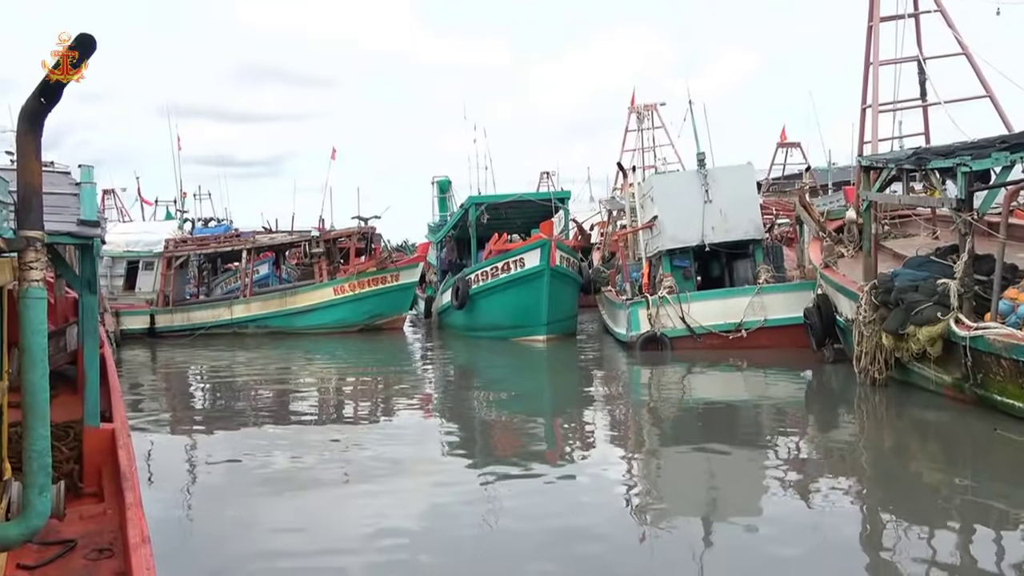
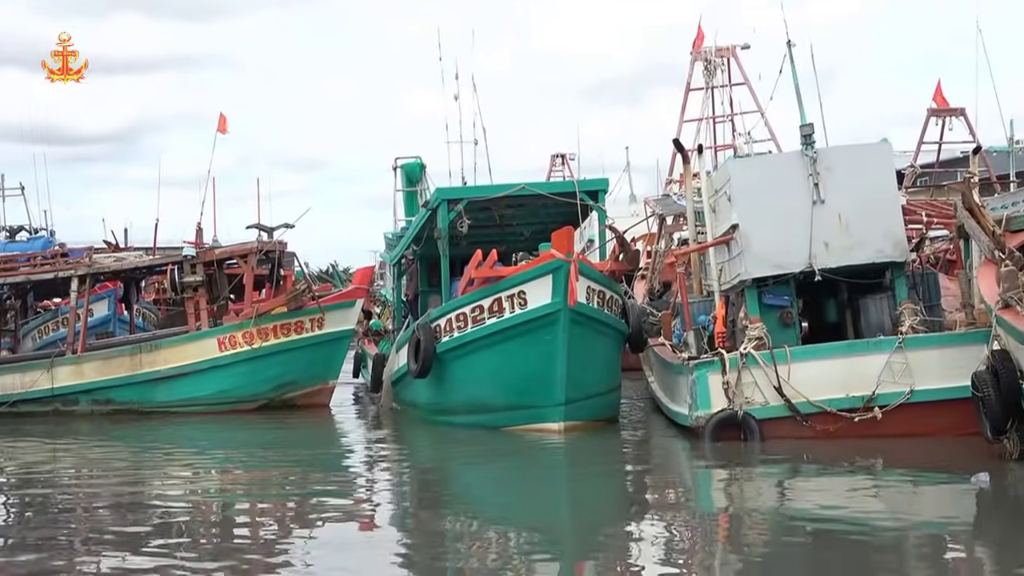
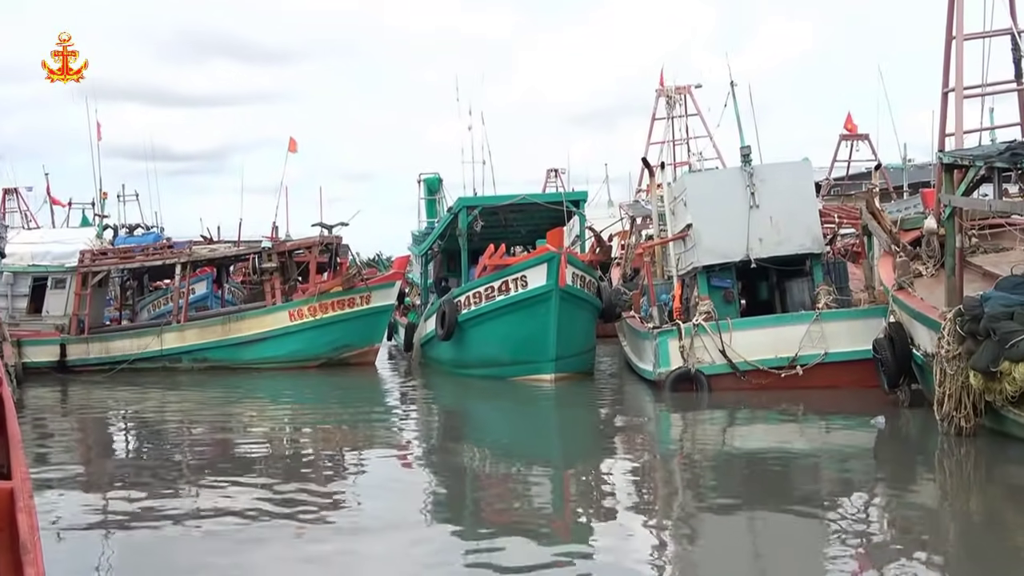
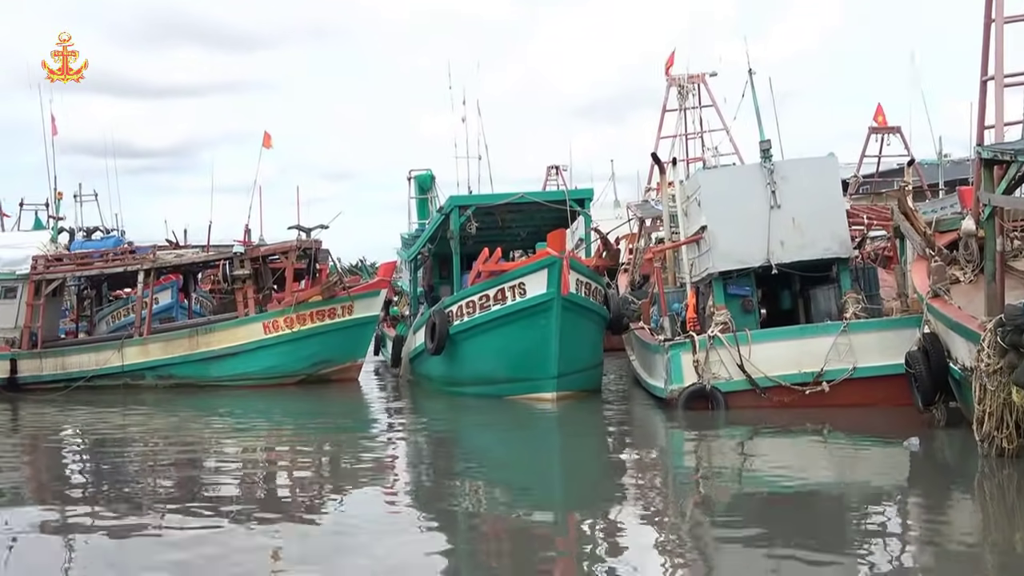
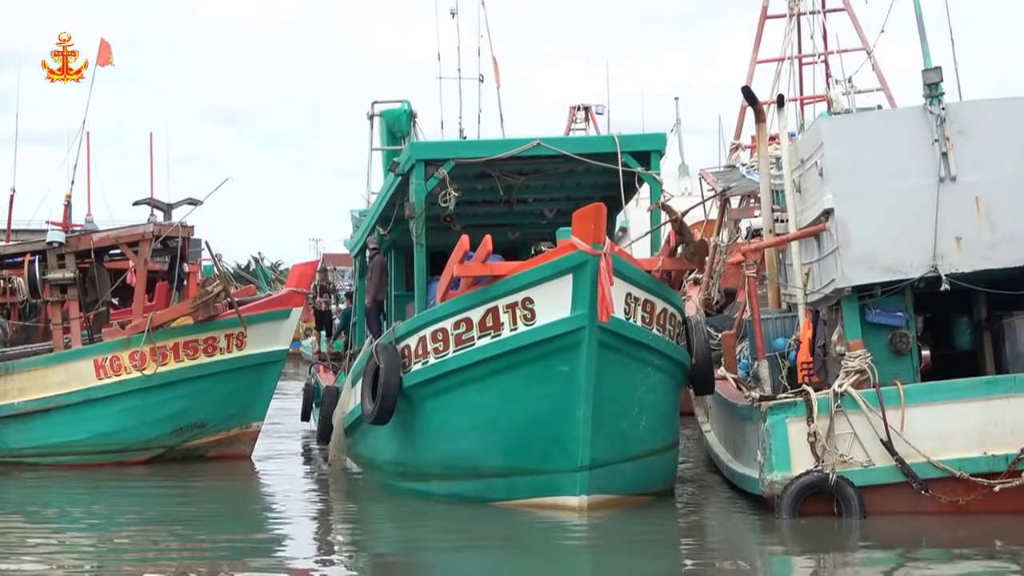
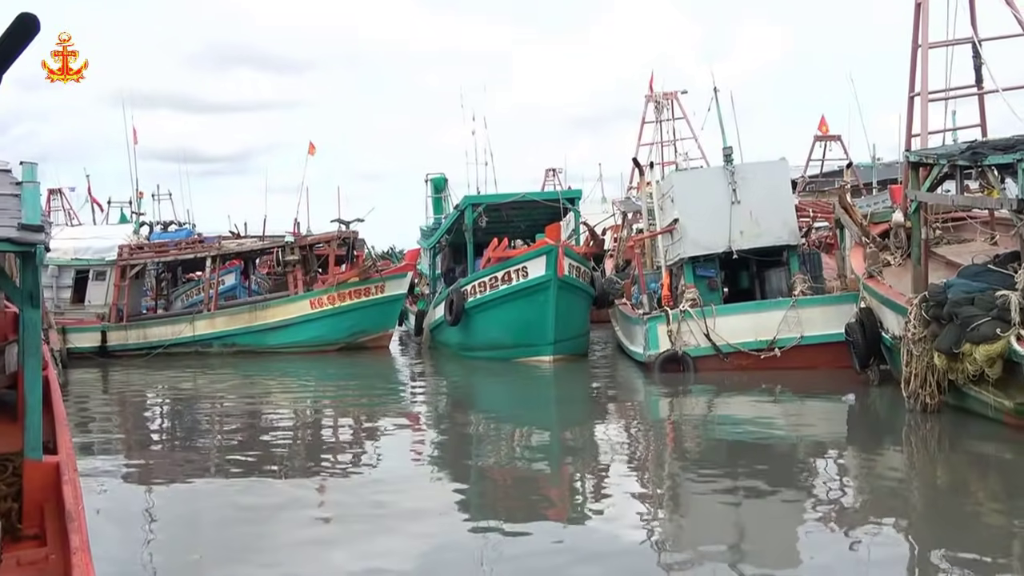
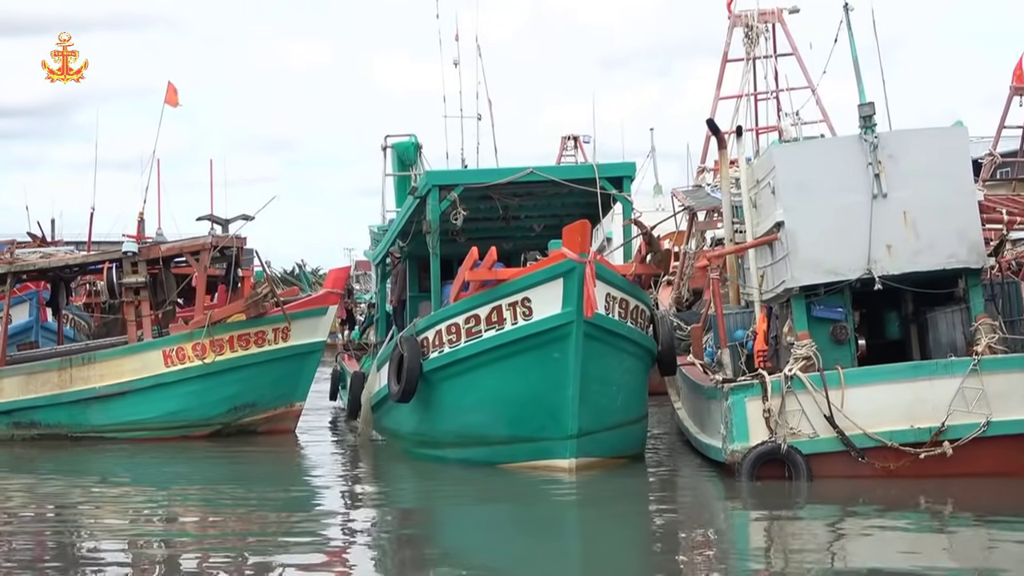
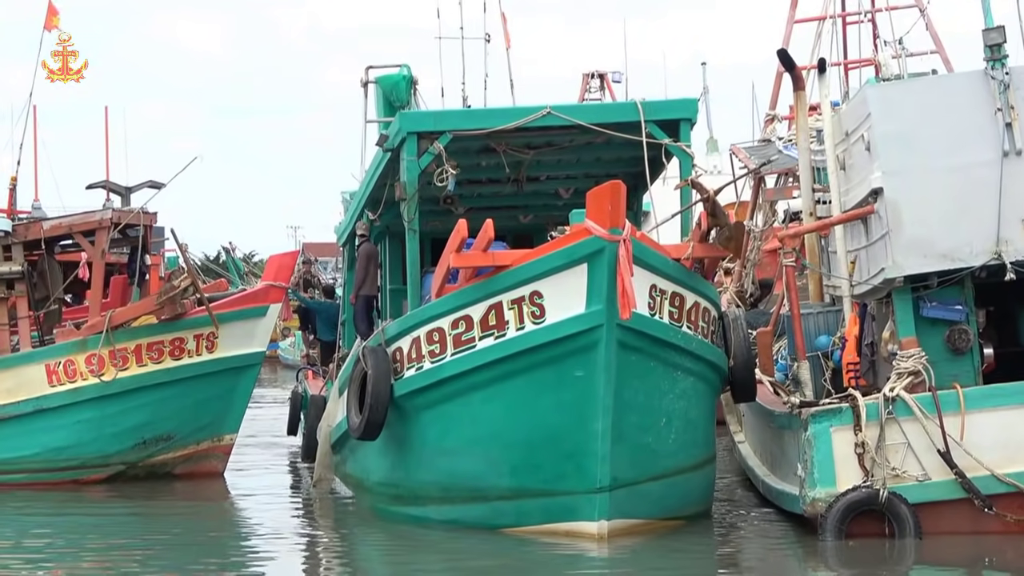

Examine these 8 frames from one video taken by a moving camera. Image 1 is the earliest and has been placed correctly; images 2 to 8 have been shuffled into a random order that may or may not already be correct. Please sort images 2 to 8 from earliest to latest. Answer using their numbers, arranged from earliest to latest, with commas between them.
6, 3, 4, 2, 7, 5, 8
